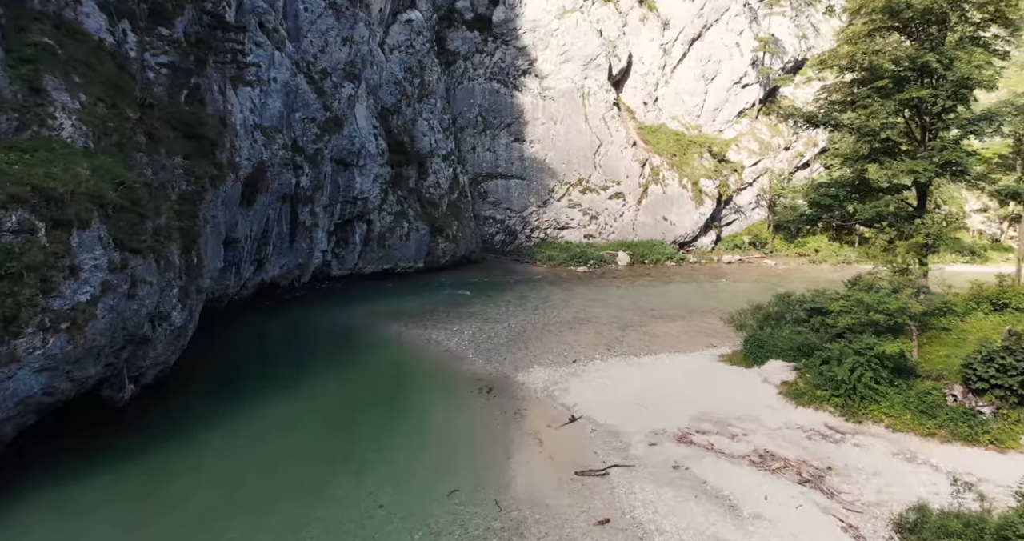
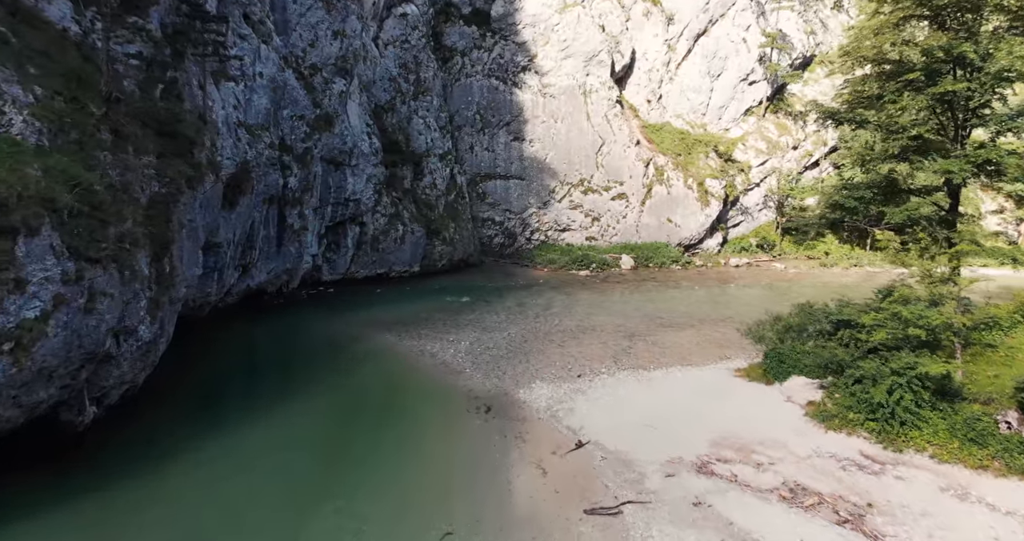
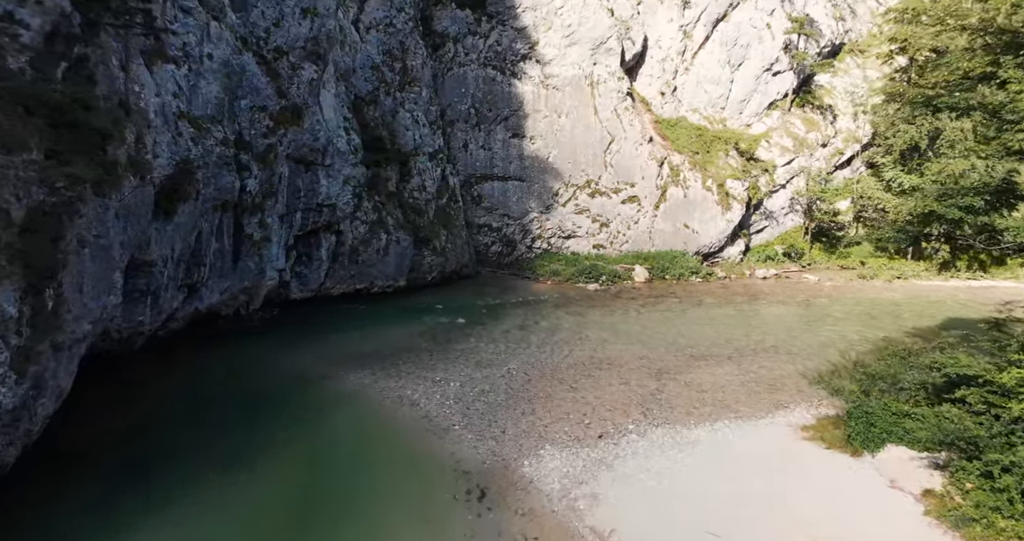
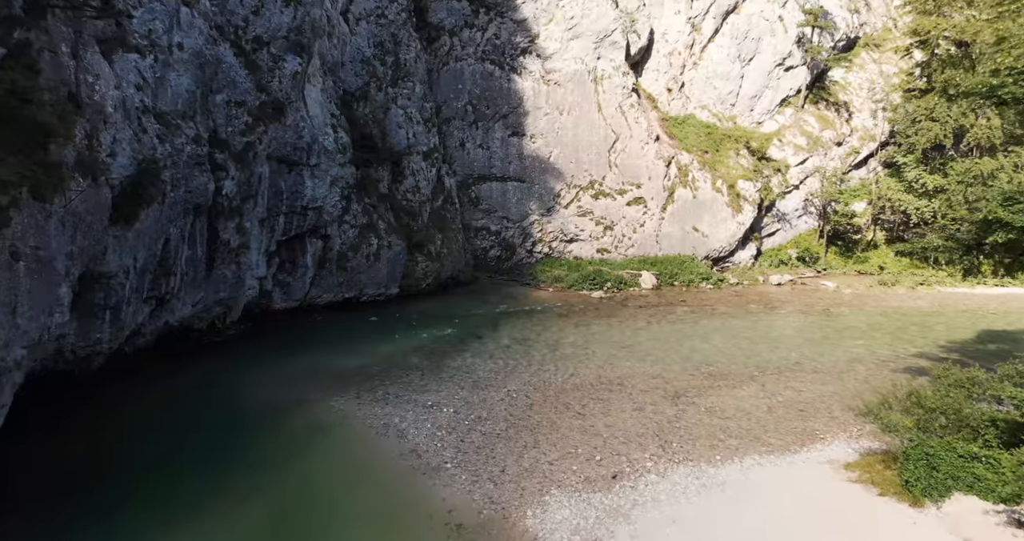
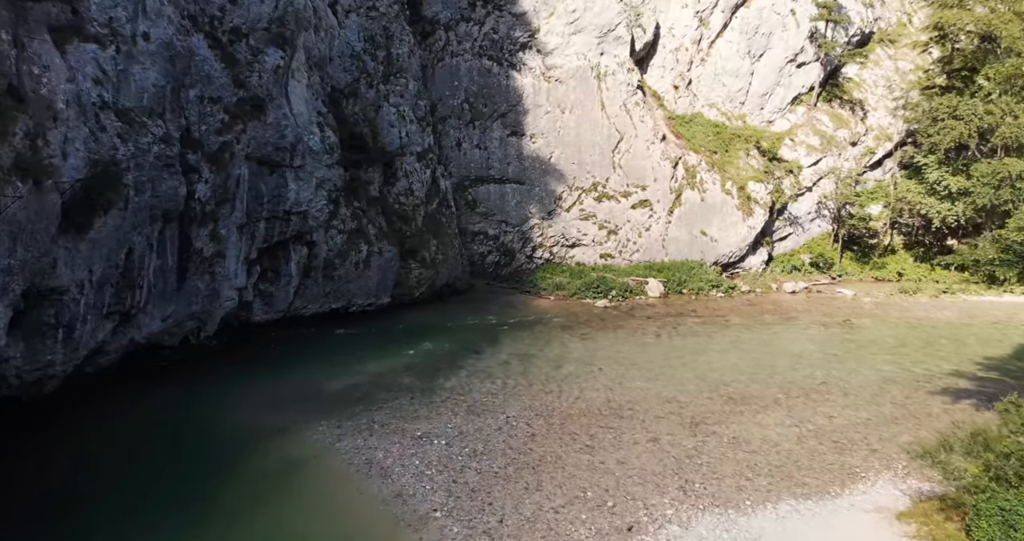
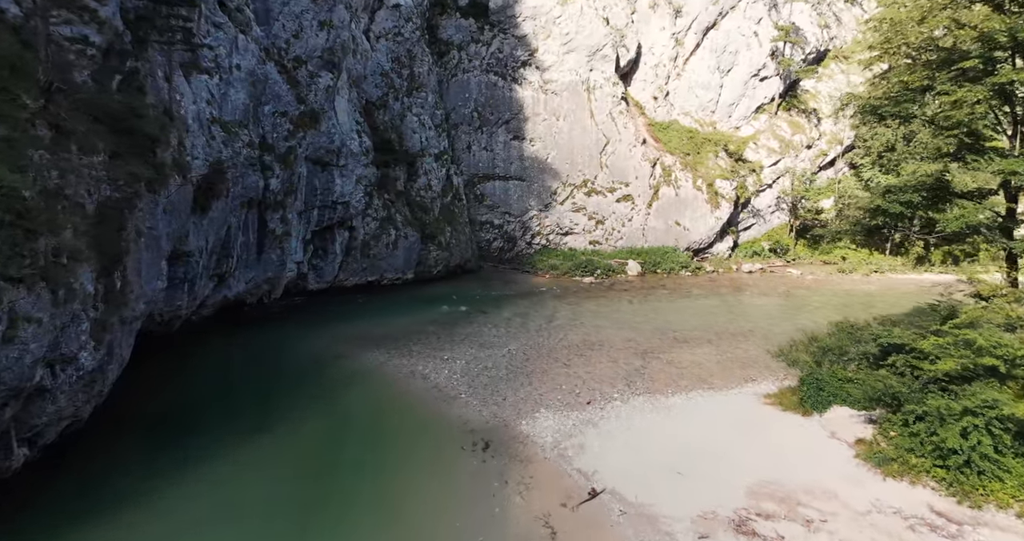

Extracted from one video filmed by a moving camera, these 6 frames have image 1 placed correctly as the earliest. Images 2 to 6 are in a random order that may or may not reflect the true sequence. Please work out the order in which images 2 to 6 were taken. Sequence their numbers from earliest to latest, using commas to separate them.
2, 6, 3, 4, 5
